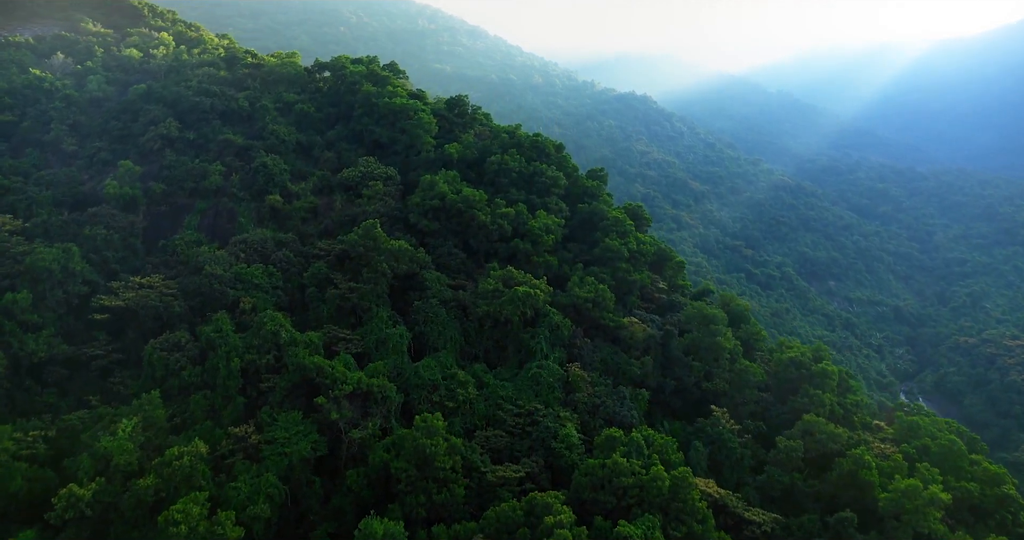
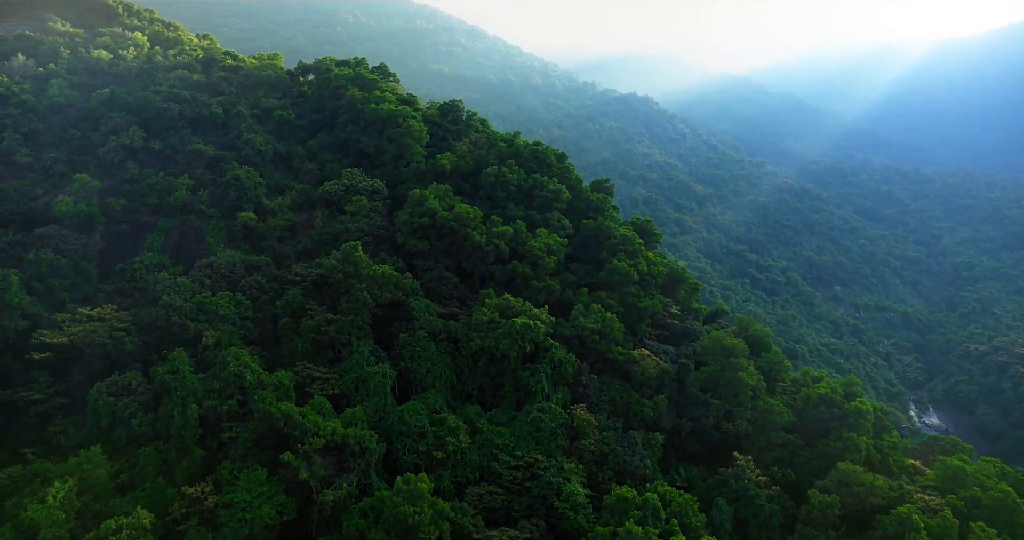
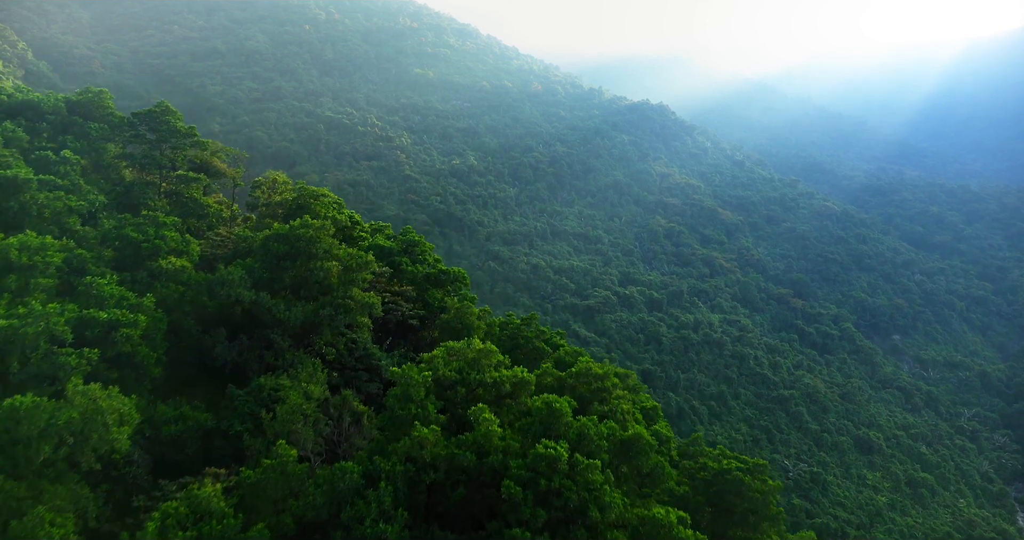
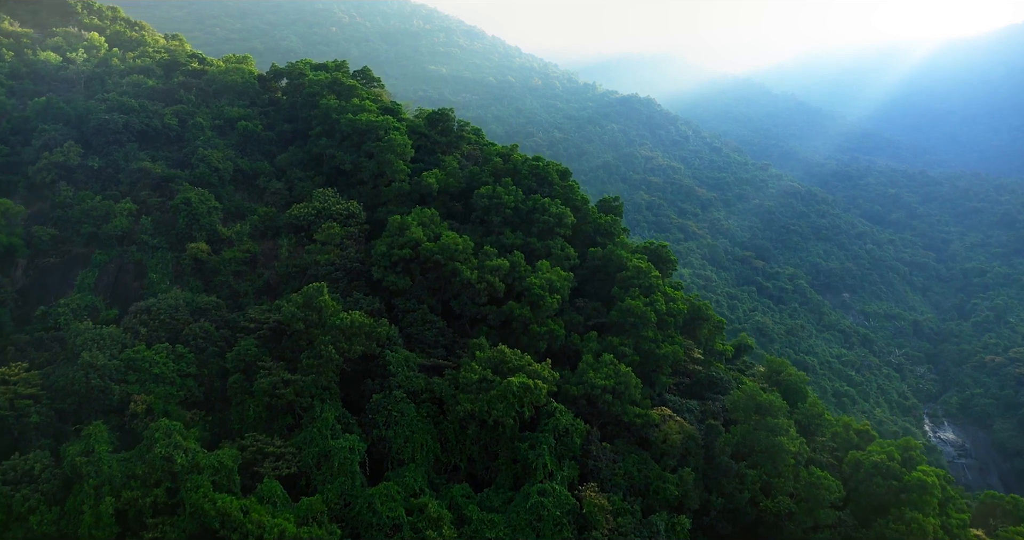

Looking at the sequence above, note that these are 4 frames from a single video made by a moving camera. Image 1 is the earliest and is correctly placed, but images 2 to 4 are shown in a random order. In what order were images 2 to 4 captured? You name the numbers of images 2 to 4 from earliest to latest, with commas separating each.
2, 4, 3
